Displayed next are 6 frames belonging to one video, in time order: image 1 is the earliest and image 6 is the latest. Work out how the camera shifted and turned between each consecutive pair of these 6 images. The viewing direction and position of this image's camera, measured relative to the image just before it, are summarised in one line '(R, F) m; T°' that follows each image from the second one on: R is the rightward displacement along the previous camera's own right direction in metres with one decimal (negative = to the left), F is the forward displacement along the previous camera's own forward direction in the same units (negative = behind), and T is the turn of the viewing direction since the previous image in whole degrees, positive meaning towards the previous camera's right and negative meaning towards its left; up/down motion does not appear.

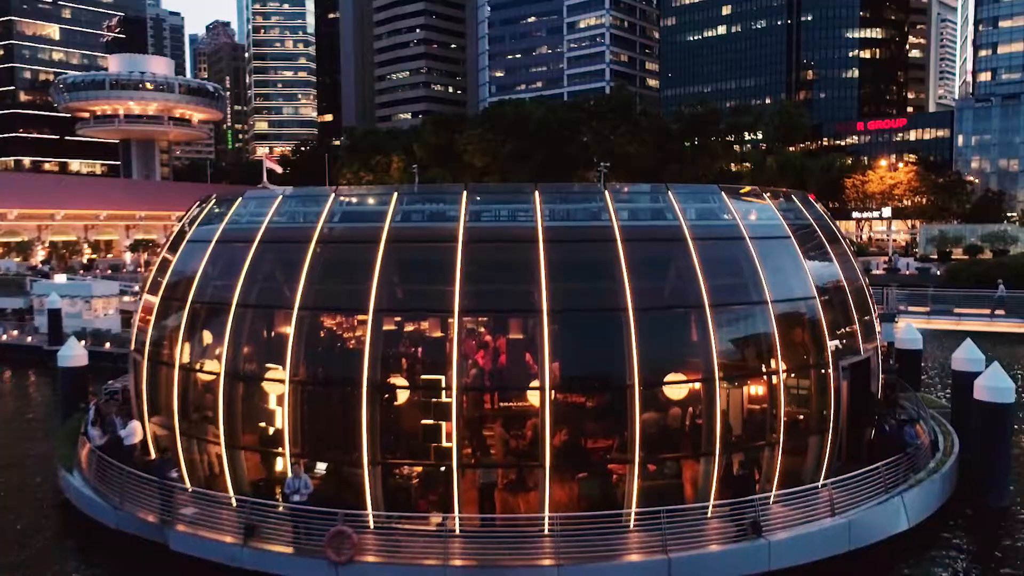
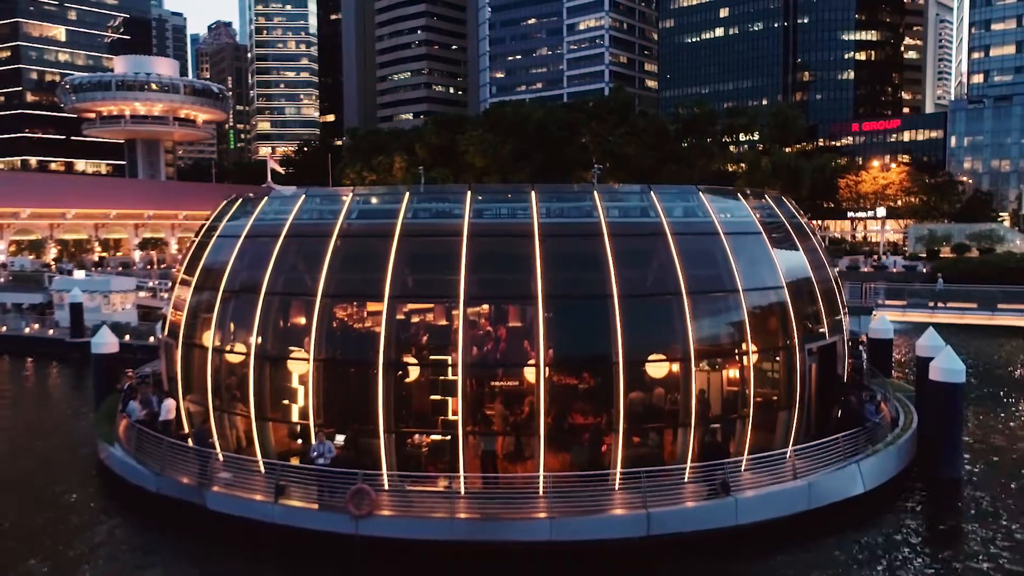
(0.0, -1.7) m; 0°
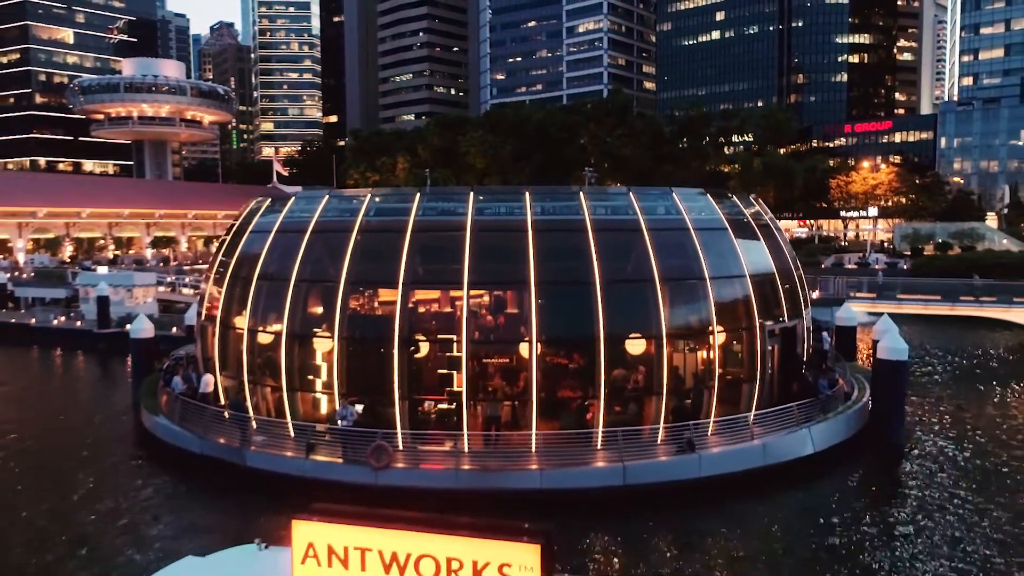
(+0.1, -2.4) m; 0°
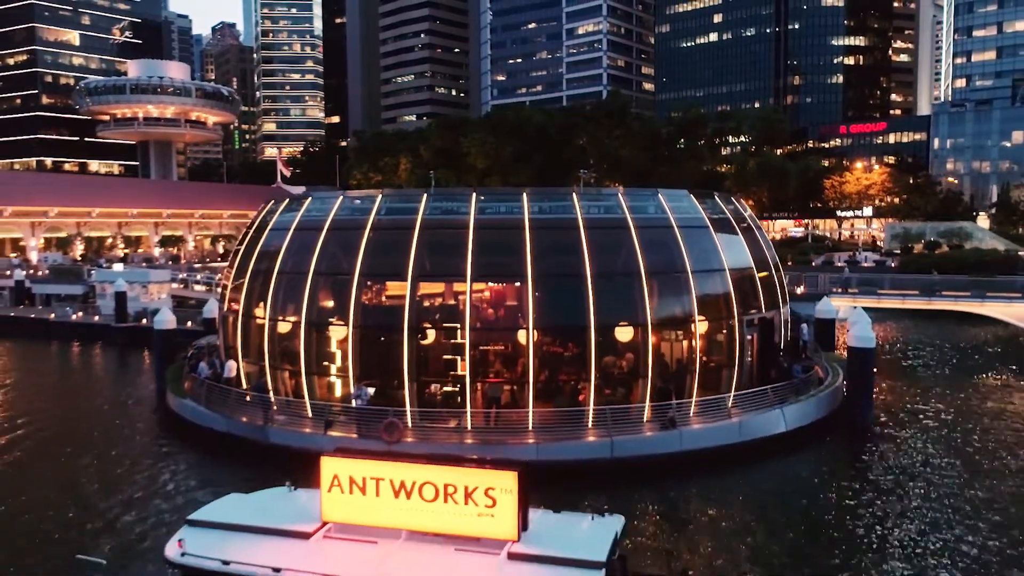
(0.0, -1.7) m; 0°
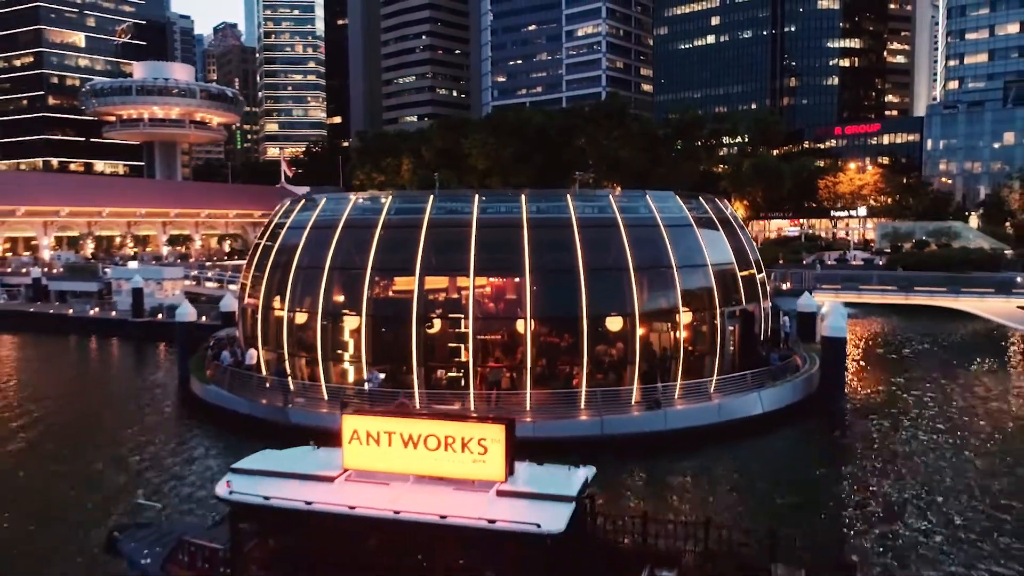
(0.0, -1.8) m; 0°
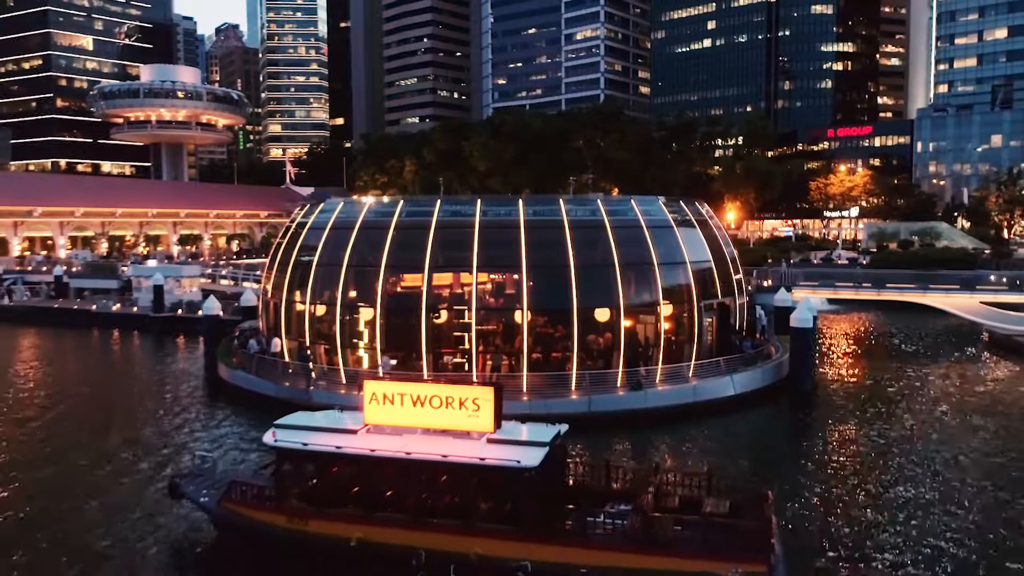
(+0.1, -2.6) m; 0°
